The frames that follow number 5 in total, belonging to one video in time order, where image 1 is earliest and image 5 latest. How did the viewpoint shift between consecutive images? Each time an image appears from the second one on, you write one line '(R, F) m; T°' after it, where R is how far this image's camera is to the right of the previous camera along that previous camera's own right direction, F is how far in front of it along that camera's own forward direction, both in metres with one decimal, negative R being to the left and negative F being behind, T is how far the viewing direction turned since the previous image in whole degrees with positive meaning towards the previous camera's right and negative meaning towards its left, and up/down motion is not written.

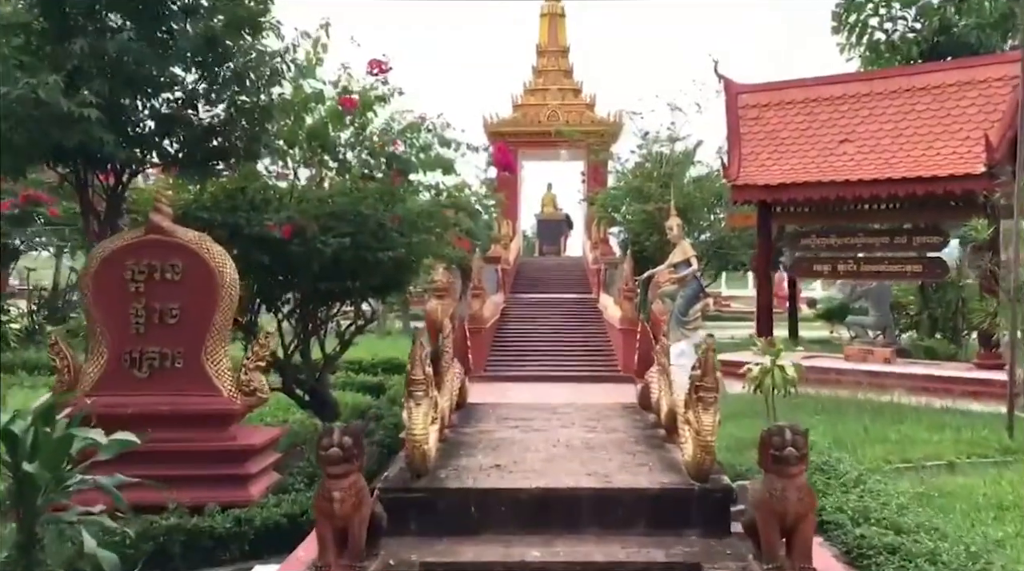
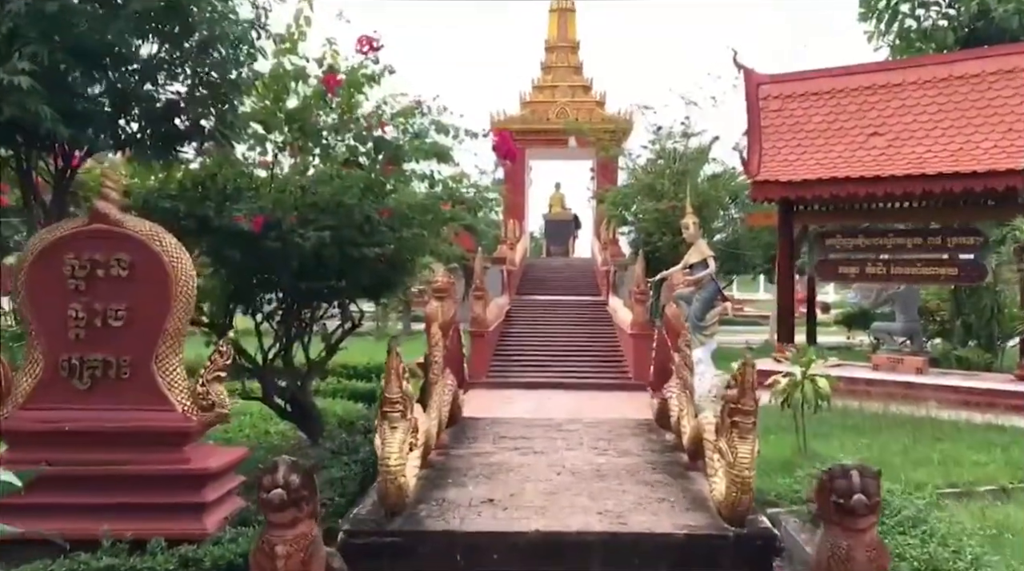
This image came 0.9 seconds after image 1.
(0.0, +0.8) m; -1°
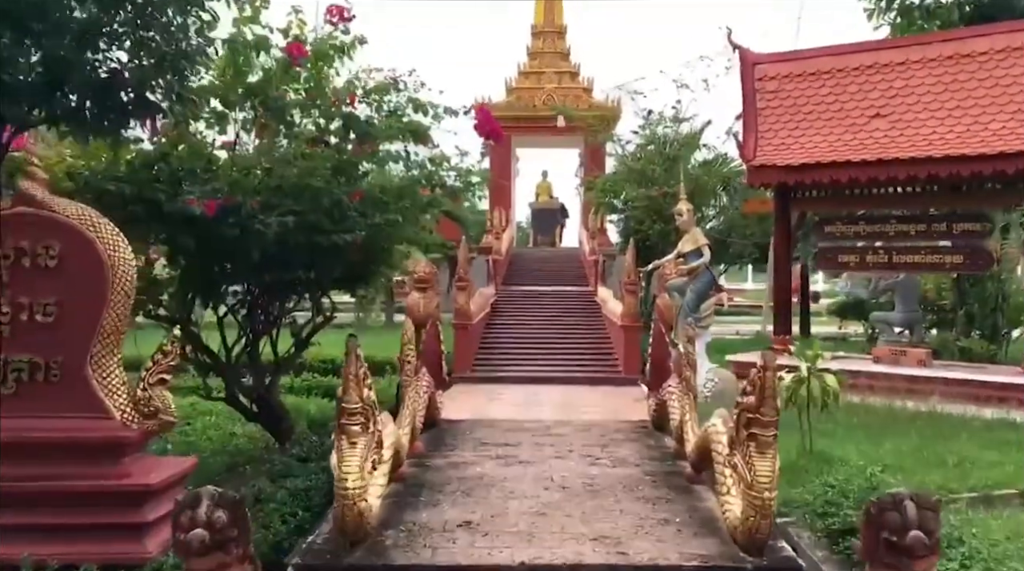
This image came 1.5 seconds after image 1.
(0.0, +0.5) m; +1°
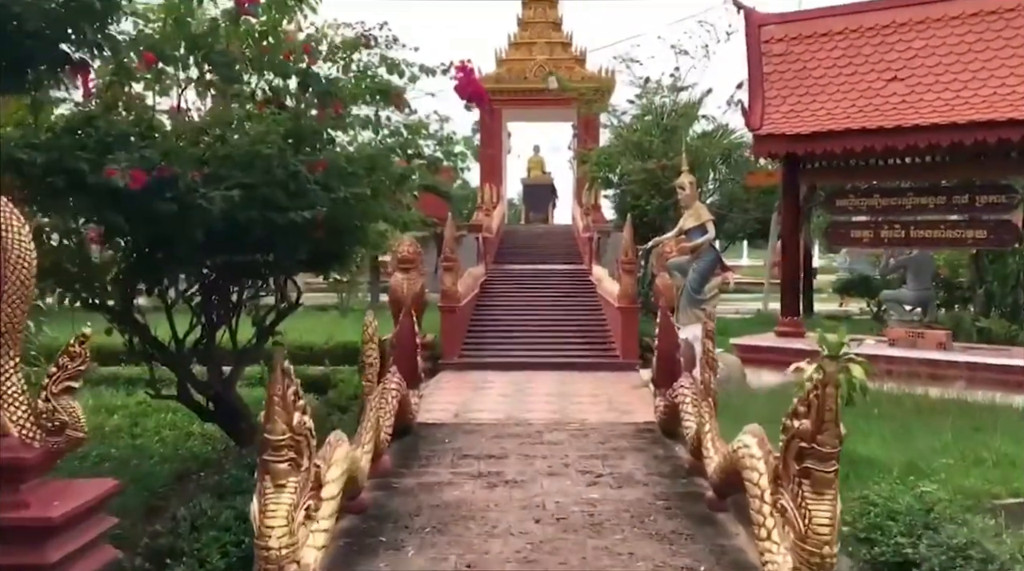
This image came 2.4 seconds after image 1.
(0.0, +0.8) m; 0°
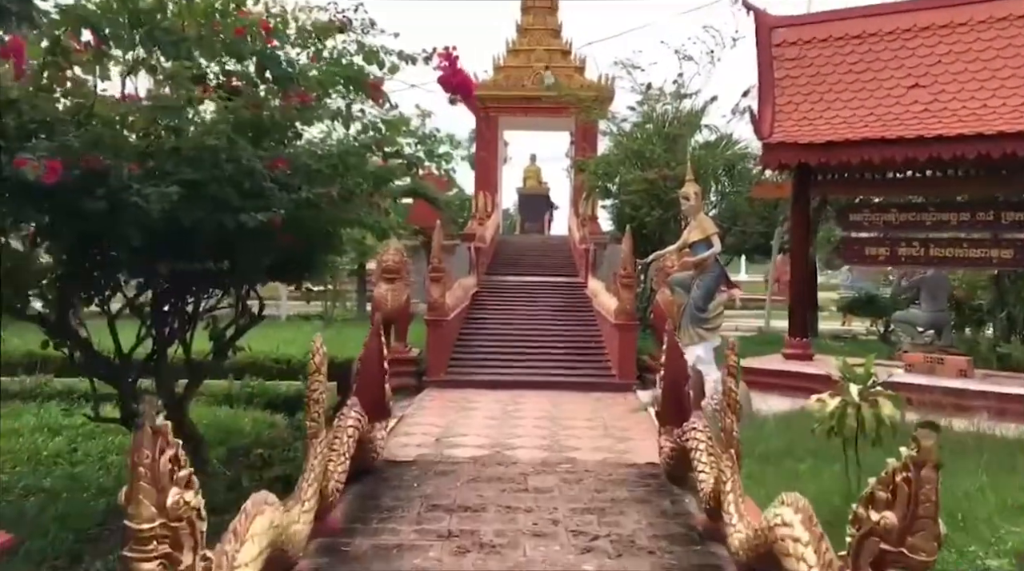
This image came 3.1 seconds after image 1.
(0.0, +0.7) m; 0°
